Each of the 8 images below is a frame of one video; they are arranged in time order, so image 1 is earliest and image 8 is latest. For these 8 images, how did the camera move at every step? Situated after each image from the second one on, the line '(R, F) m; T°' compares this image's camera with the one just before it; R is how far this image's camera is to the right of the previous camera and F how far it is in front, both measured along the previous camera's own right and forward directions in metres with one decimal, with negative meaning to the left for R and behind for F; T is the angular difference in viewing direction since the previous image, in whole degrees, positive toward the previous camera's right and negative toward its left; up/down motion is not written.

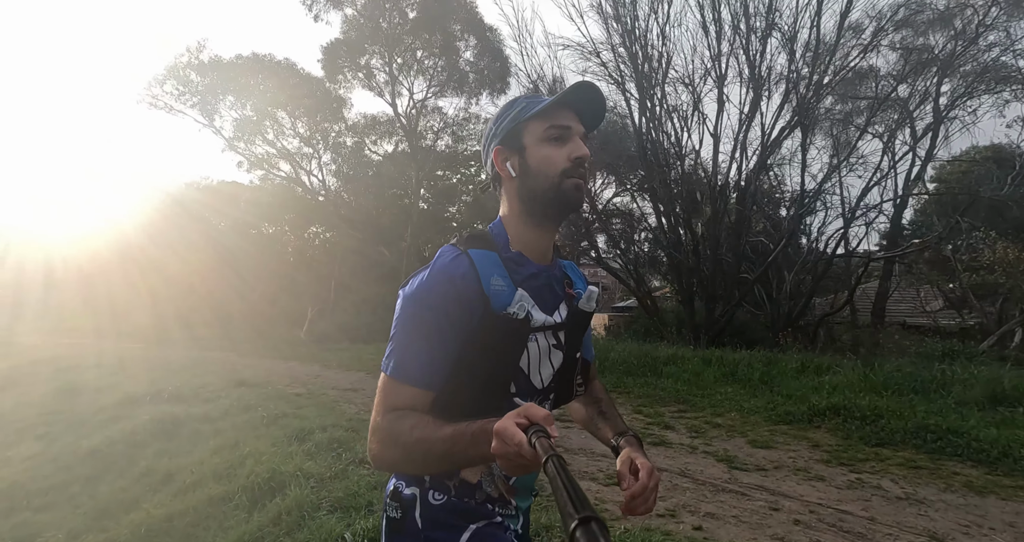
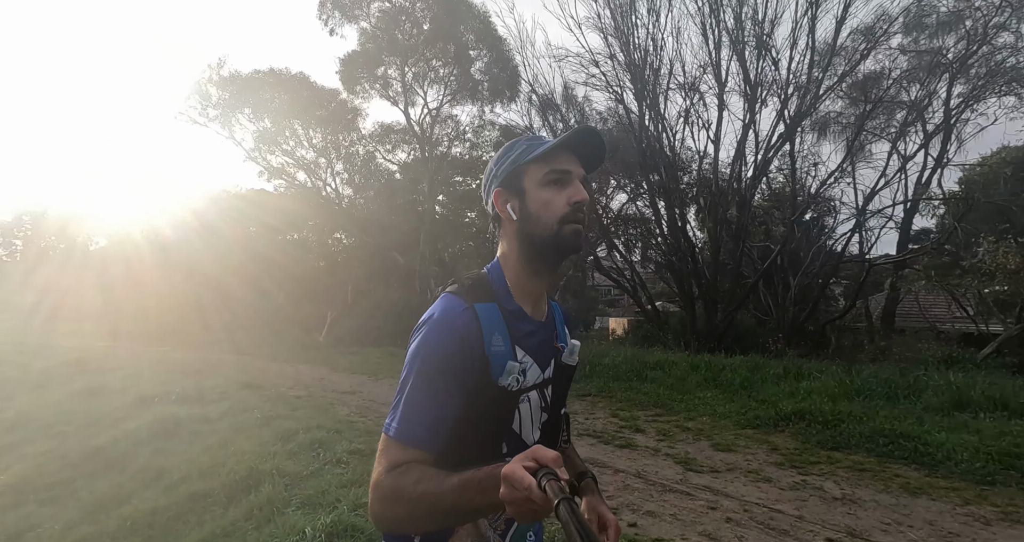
(+0.5, -0.2) m; -2°
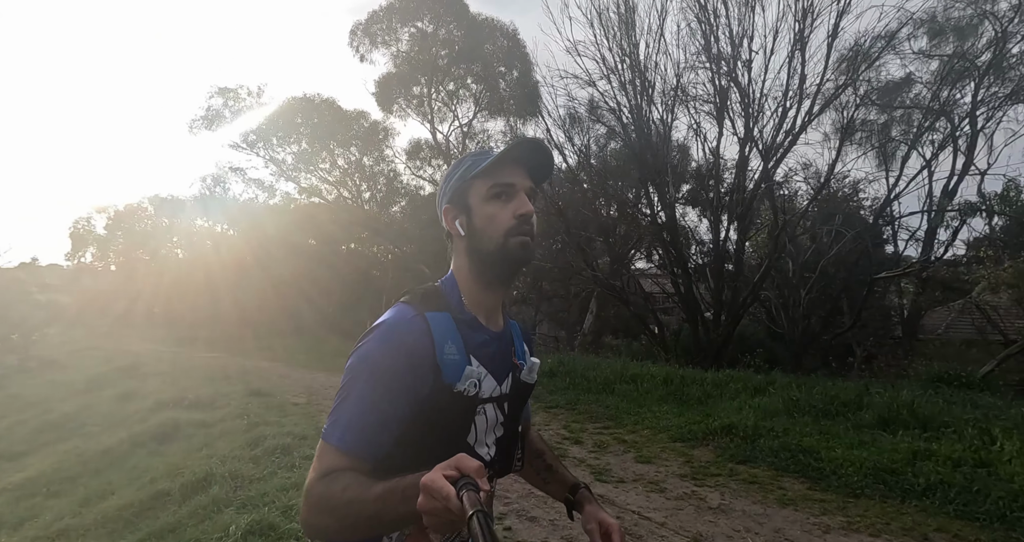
(+1.1, -0.3) m; -5°
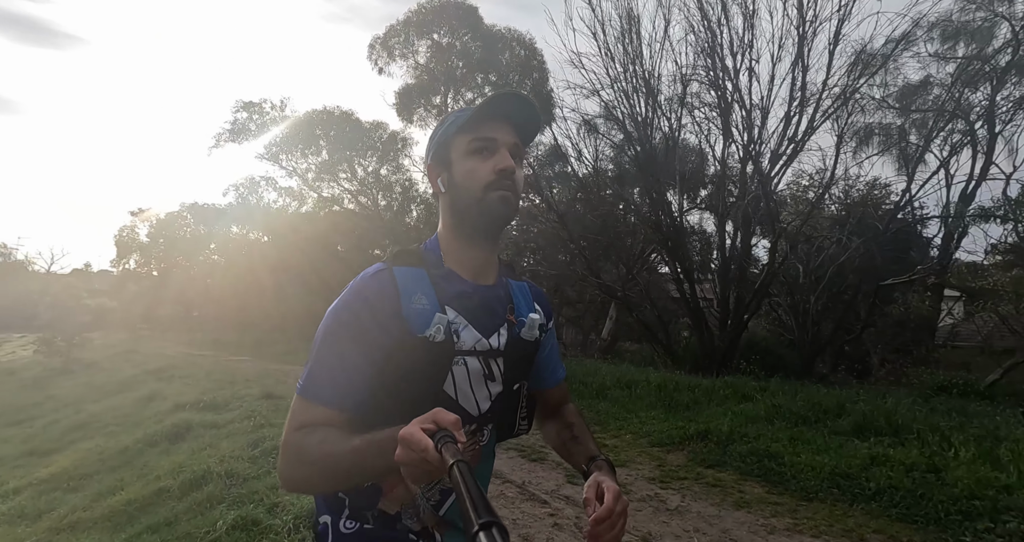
(+0.4, -0.2) m; -3°
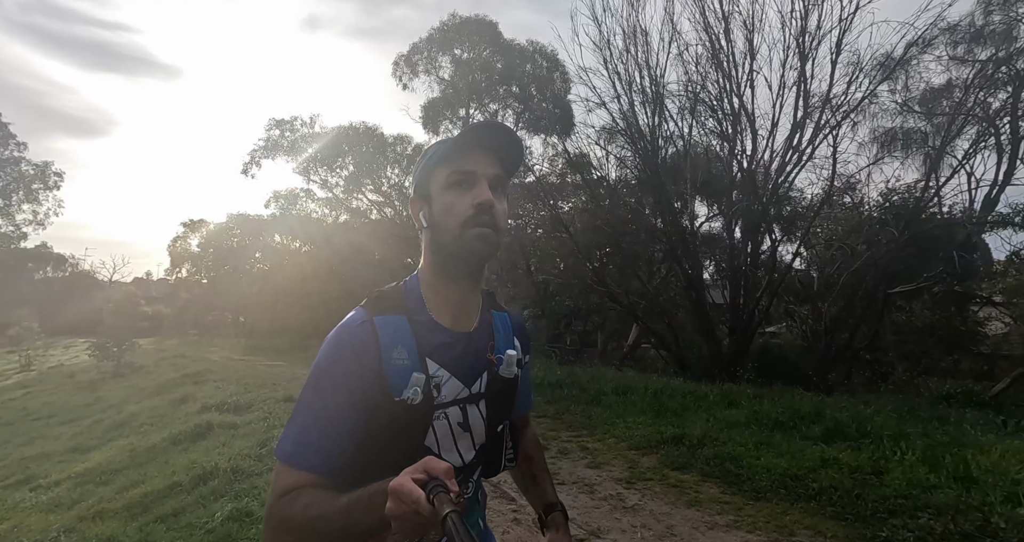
(+0.5, -0.3) m; -3°
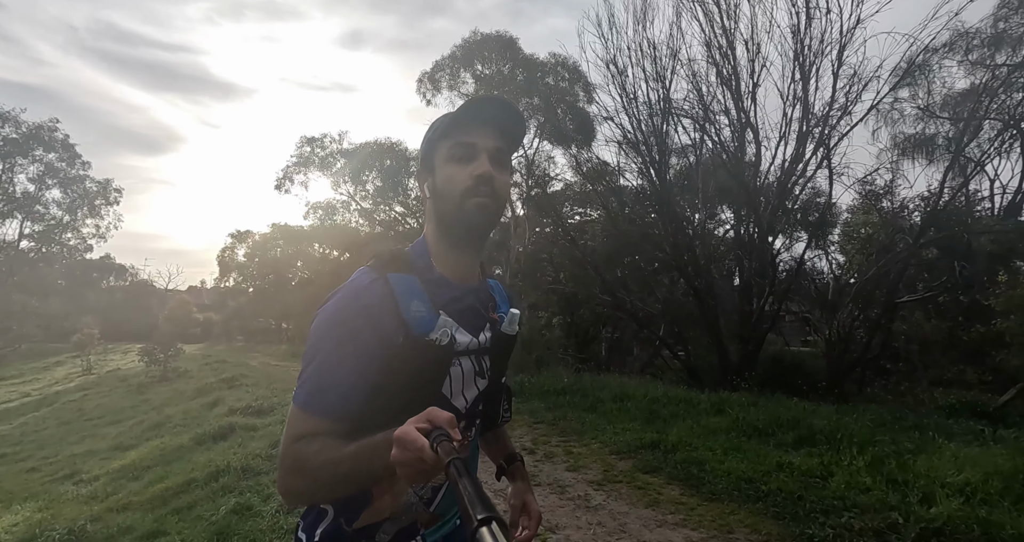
(+0.6, -0.2) m; -4°
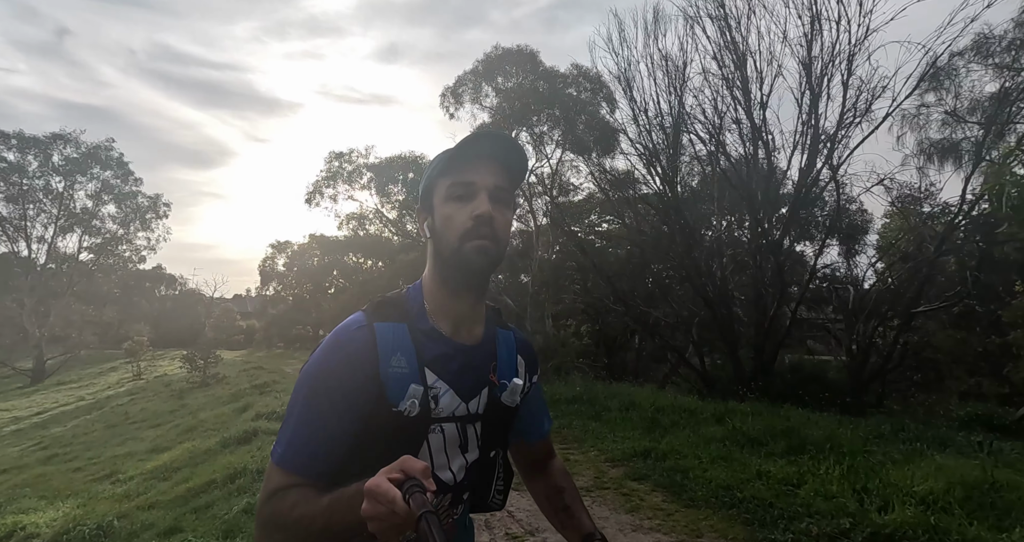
(+0.4, -0.2) m; -4°
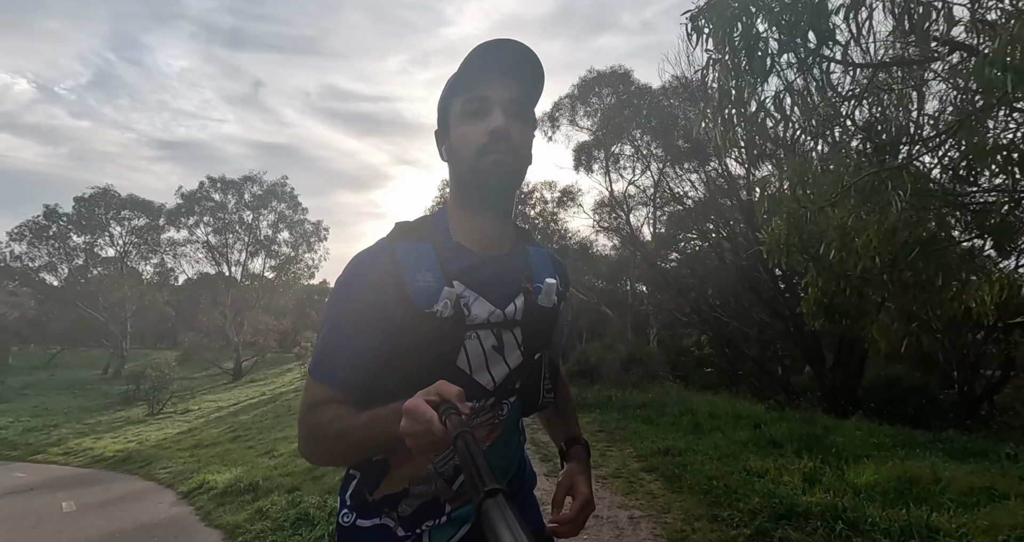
(+1.2, -0.7) m; -15°
